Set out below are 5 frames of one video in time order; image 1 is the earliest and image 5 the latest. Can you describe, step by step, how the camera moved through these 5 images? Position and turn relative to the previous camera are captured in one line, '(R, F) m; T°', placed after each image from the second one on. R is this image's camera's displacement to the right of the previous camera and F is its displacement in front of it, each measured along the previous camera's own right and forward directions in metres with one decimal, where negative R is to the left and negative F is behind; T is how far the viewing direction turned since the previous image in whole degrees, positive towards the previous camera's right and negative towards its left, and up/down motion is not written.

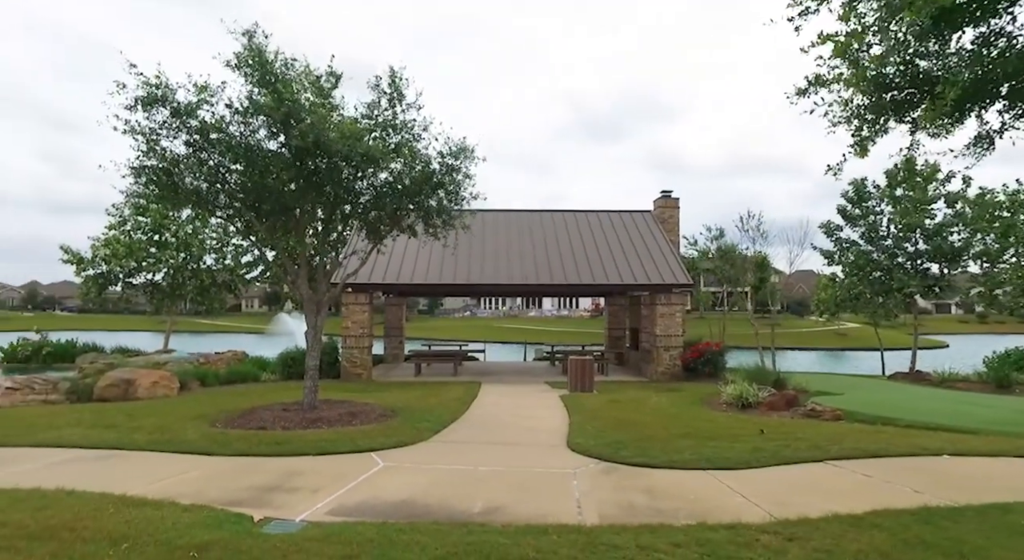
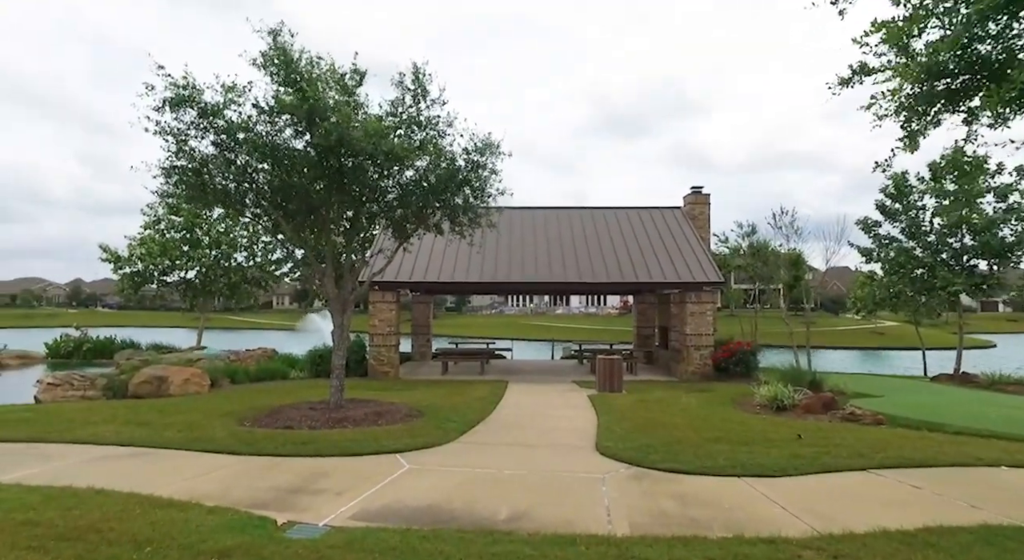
(0.0, +0.2) m; -3°
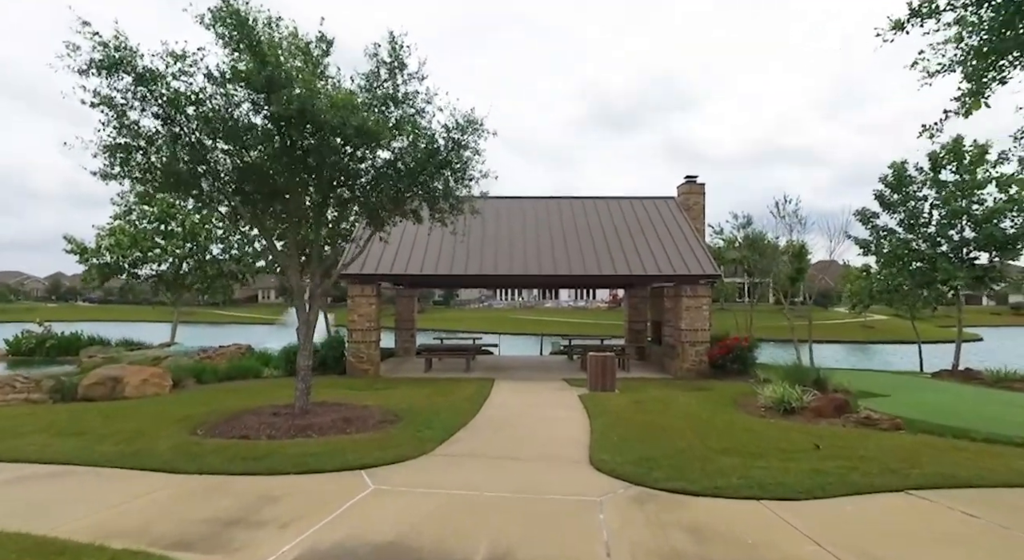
(+0.1, +0.9) m; +1°
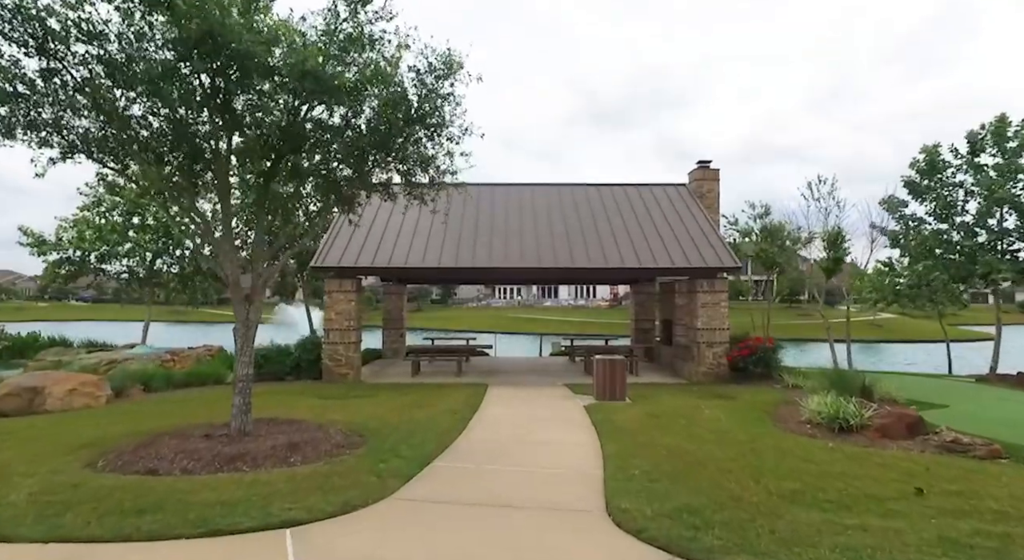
(+0.1, +1.7) m; 0°
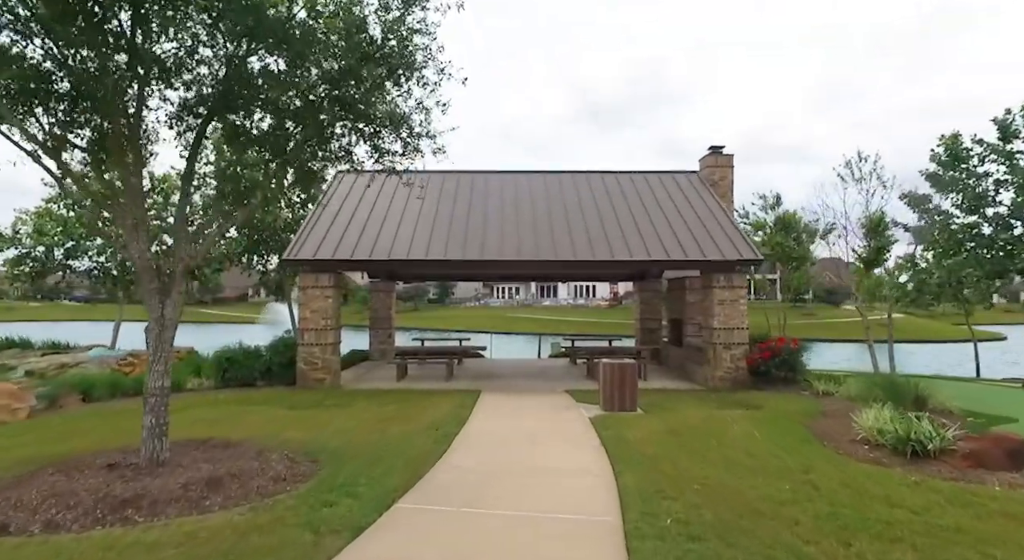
(+0.1, +1.5) m; 0°
